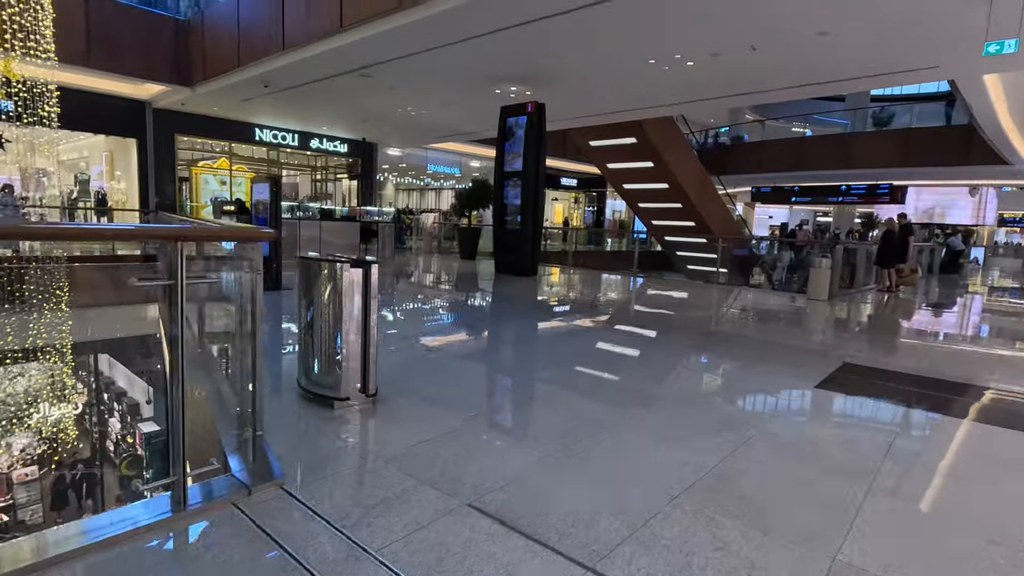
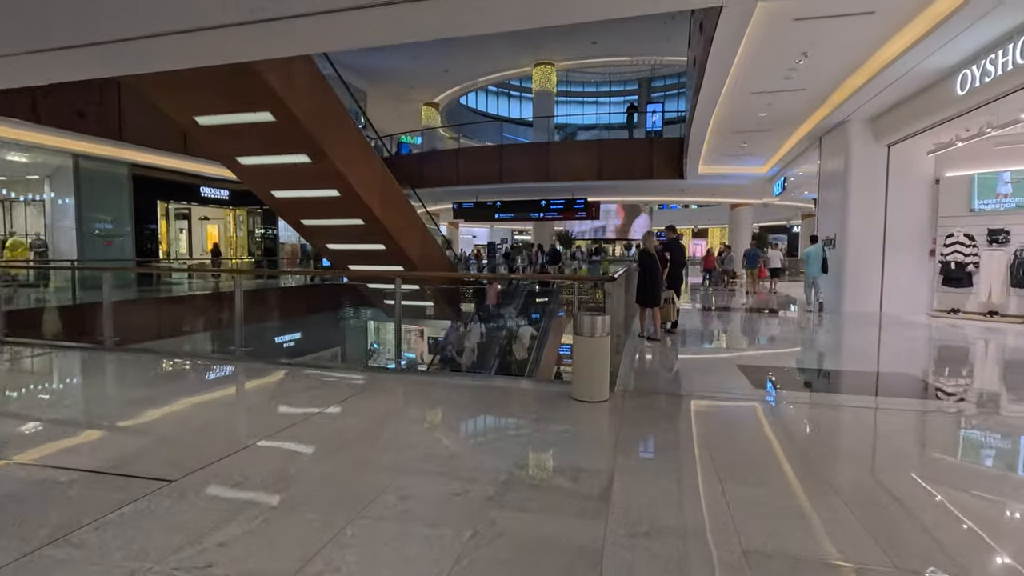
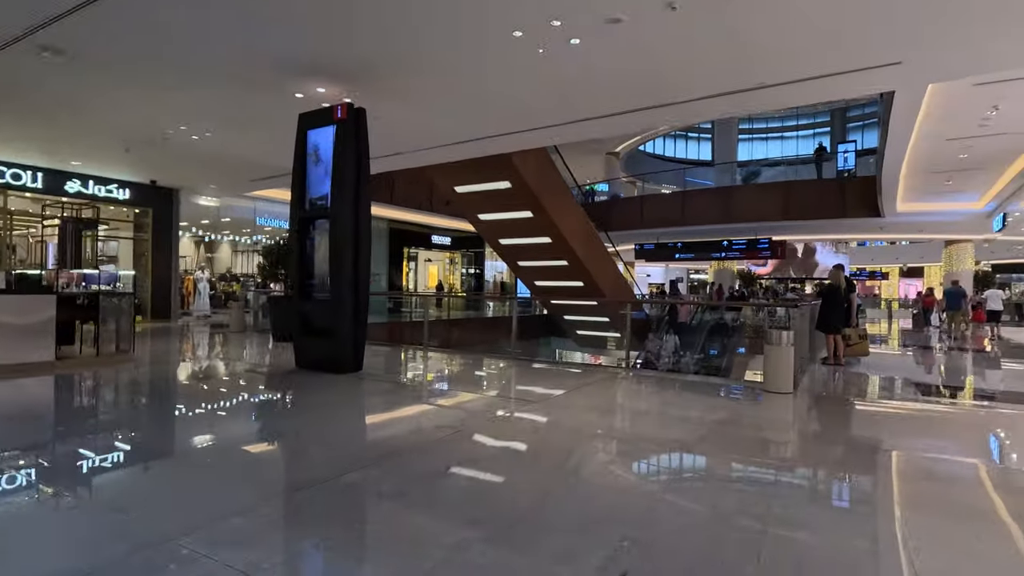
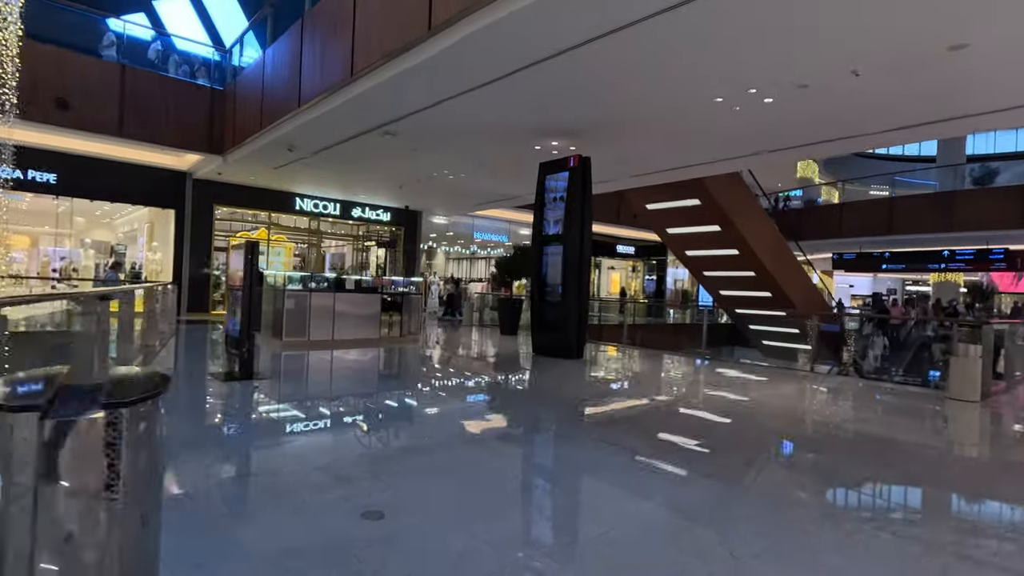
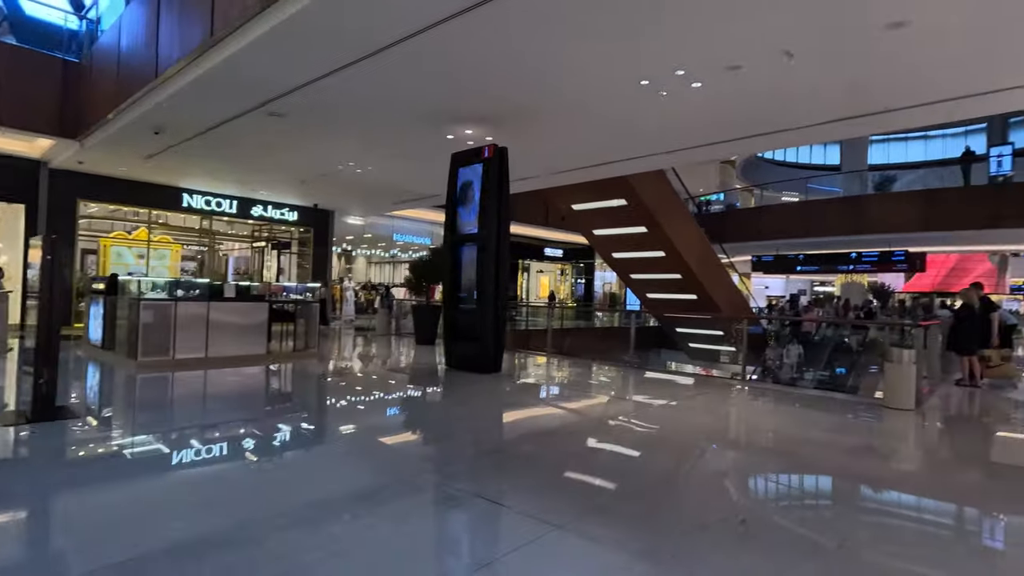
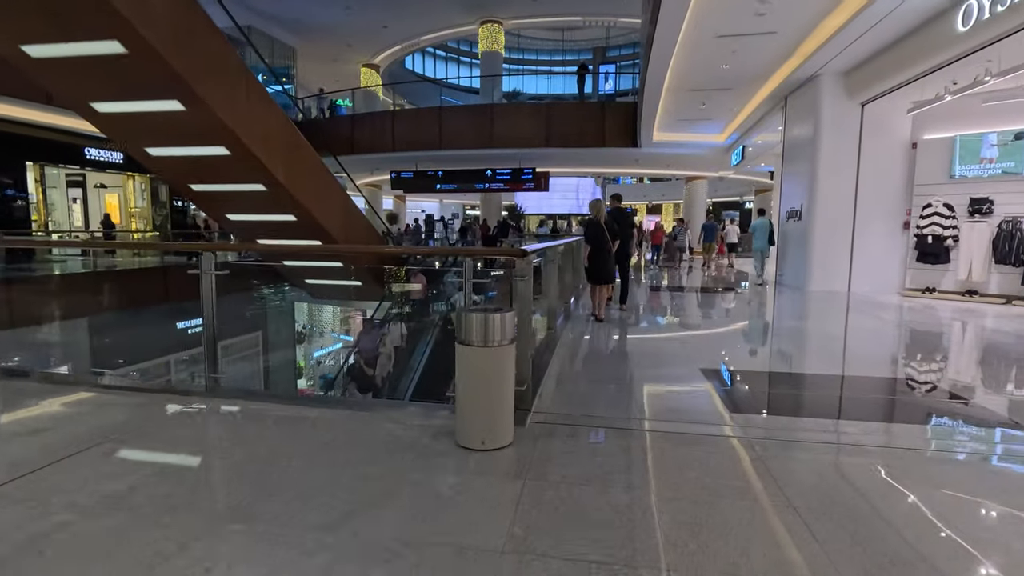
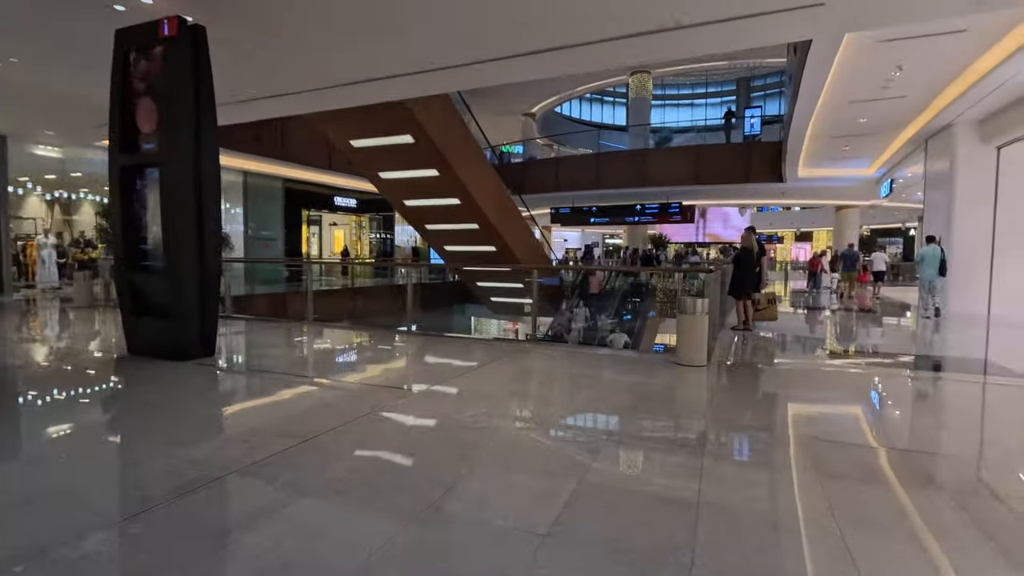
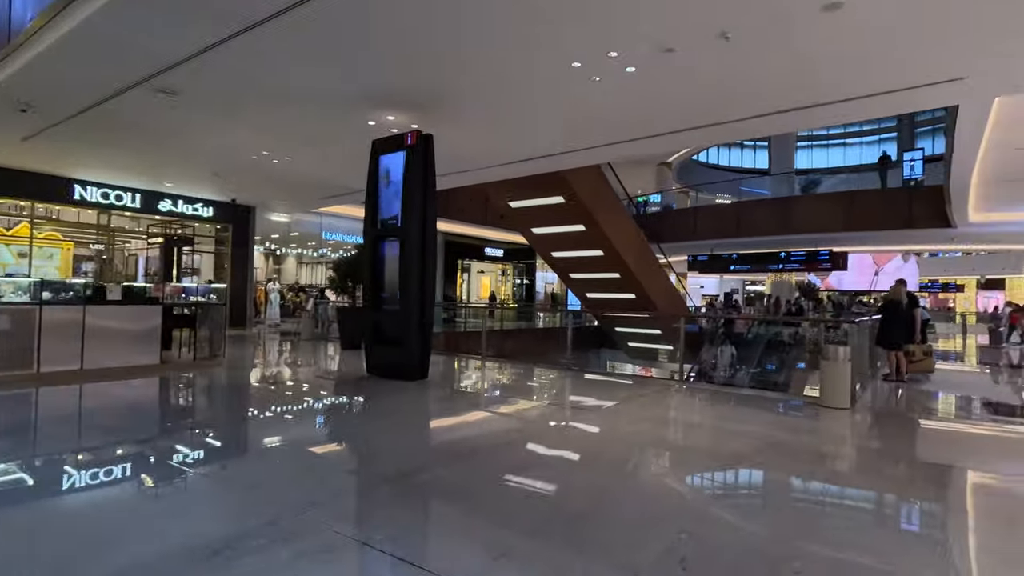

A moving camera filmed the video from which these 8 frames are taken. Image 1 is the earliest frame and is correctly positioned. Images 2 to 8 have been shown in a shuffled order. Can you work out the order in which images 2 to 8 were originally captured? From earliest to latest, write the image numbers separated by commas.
4, 5, 8, 3, 7, 2, 6
